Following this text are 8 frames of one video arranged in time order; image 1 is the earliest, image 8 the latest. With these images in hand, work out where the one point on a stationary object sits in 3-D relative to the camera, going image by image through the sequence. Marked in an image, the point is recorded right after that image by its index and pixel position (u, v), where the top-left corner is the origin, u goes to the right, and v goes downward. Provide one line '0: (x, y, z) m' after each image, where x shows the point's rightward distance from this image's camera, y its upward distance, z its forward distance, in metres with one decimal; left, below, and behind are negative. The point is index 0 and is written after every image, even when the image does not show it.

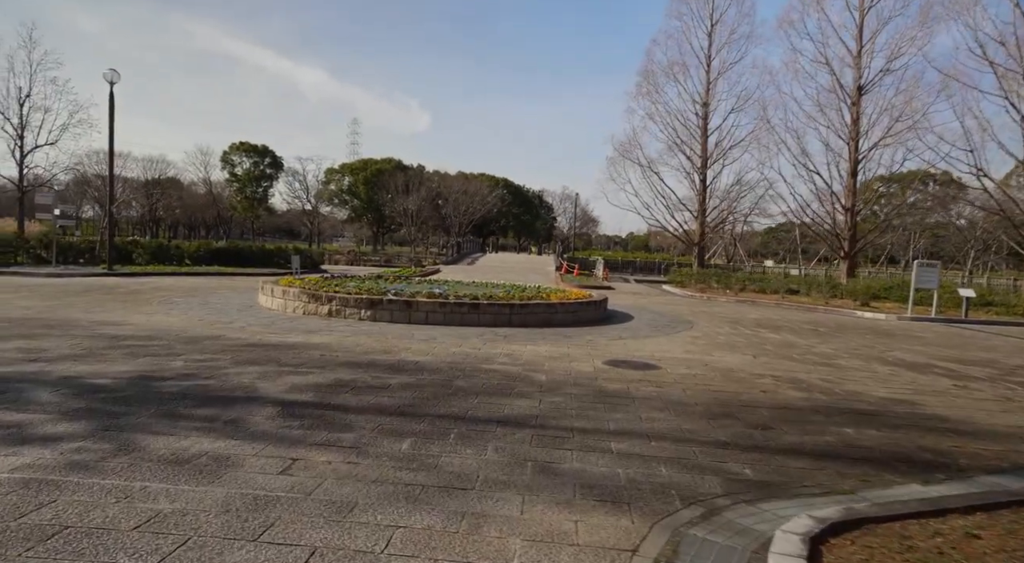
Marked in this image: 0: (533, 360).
0: (+0.3, -1.0, +7.9) m
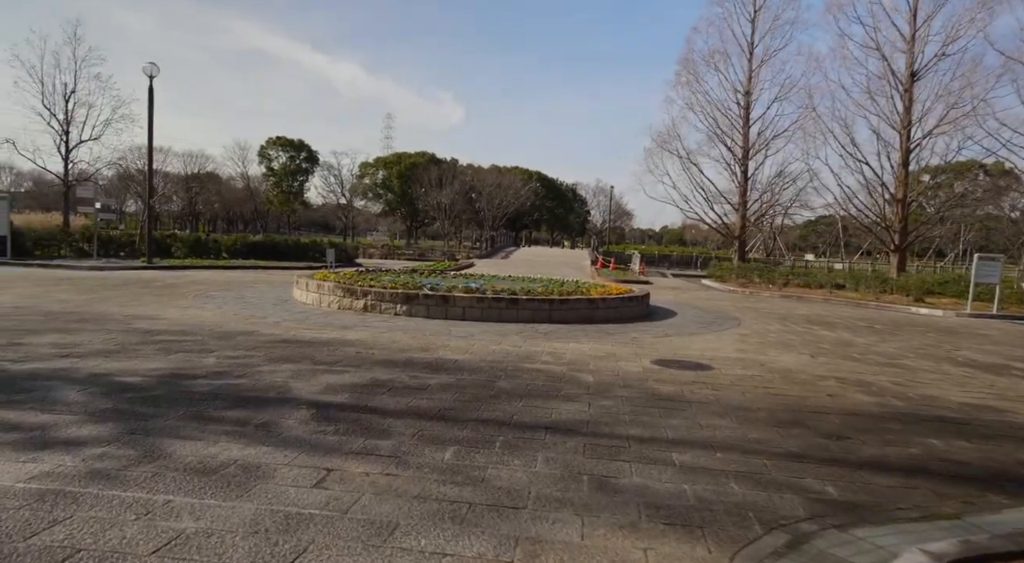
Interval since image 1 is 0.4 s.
0: (+0.8, -0.9, +7.5) m
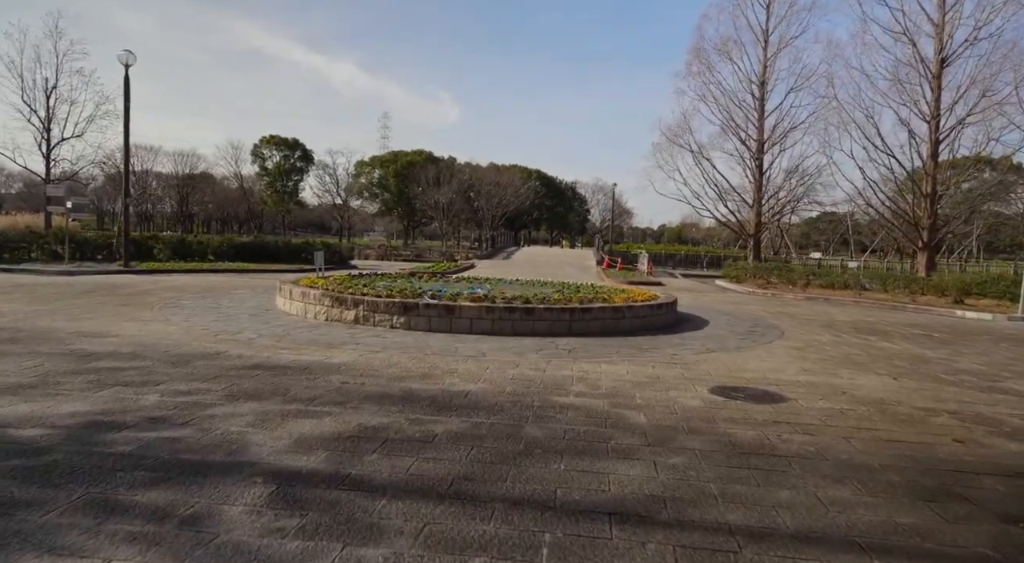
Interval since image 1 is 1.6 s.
0: (+1.0, -1.0, +6.1) m
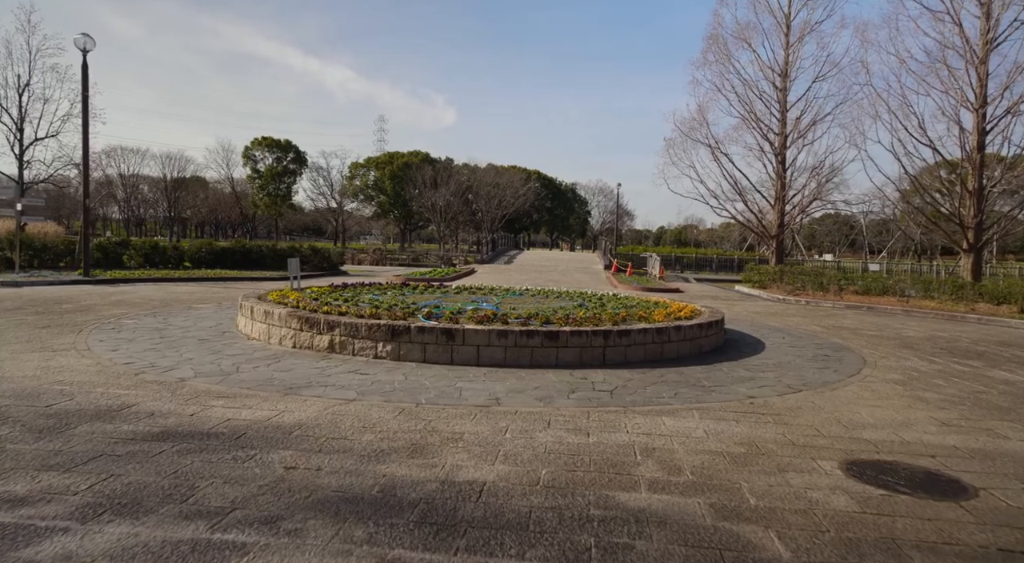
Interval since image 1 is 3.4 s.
0: (+1.2, -1.2, +4.0) m
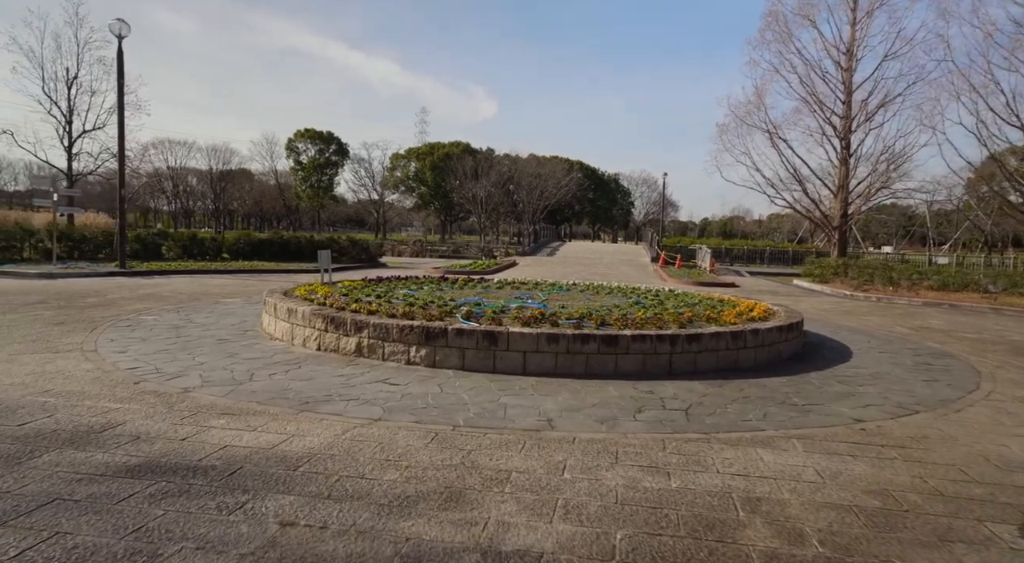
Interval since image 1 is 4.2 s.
0: (+1.5, -1.2, +3.0) m
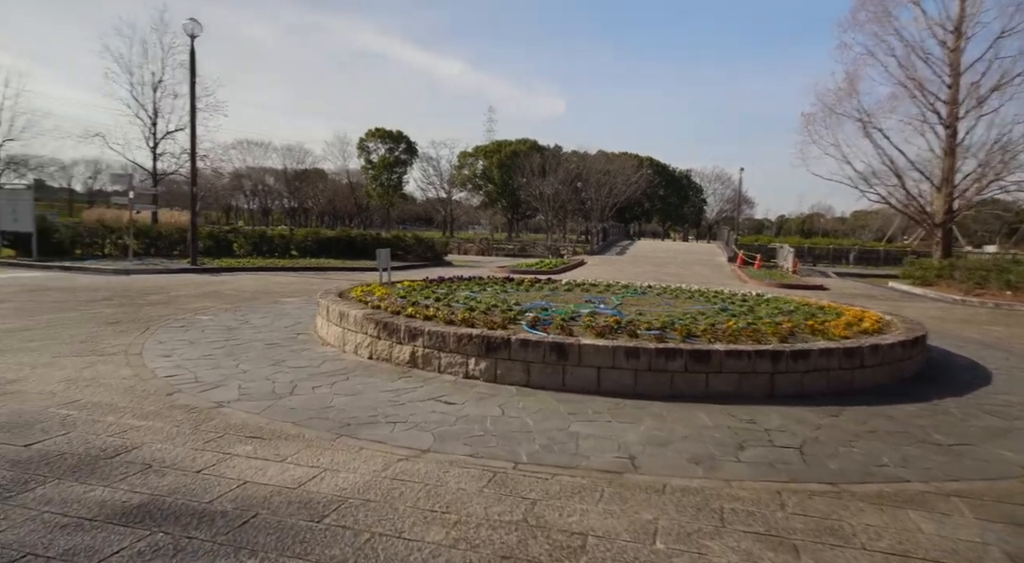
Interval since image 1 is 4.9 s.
0: (+1.8, -1.3, +2.0) m
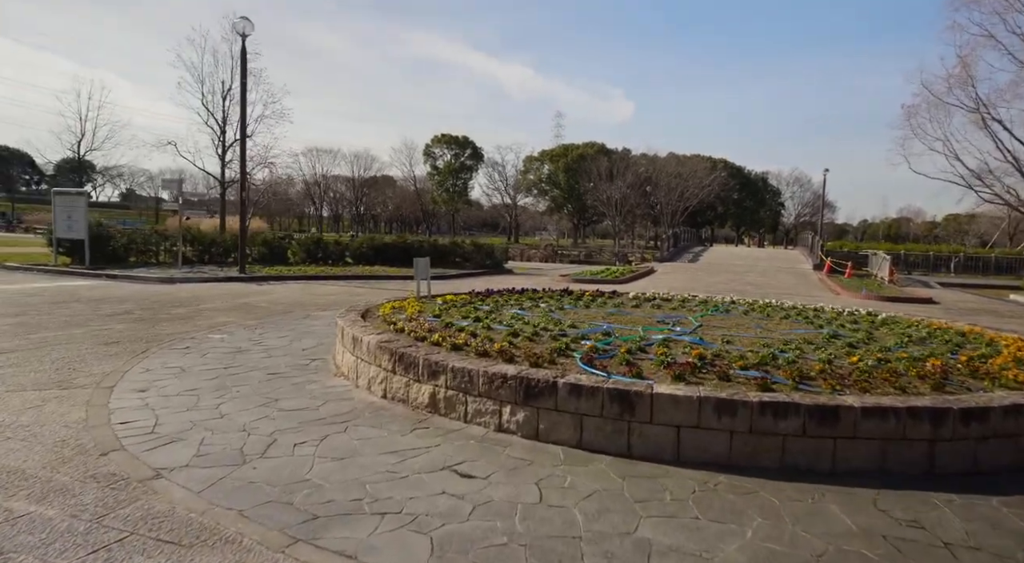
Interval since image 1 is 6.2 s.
0: (+1.7, -1.4, +0.4) m
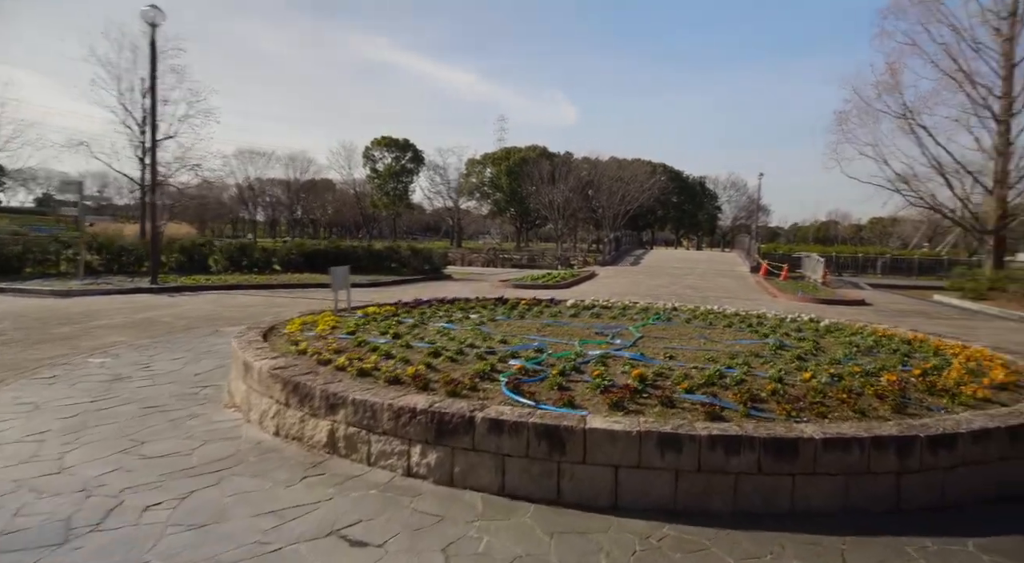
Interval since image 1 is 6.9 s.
0: (+1.5, -1.4, -0.1) m
